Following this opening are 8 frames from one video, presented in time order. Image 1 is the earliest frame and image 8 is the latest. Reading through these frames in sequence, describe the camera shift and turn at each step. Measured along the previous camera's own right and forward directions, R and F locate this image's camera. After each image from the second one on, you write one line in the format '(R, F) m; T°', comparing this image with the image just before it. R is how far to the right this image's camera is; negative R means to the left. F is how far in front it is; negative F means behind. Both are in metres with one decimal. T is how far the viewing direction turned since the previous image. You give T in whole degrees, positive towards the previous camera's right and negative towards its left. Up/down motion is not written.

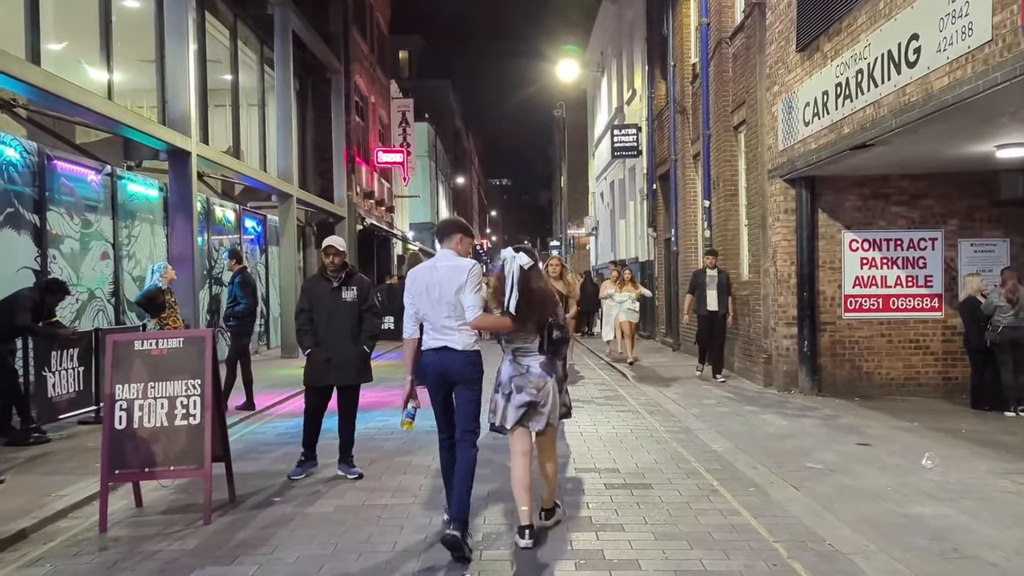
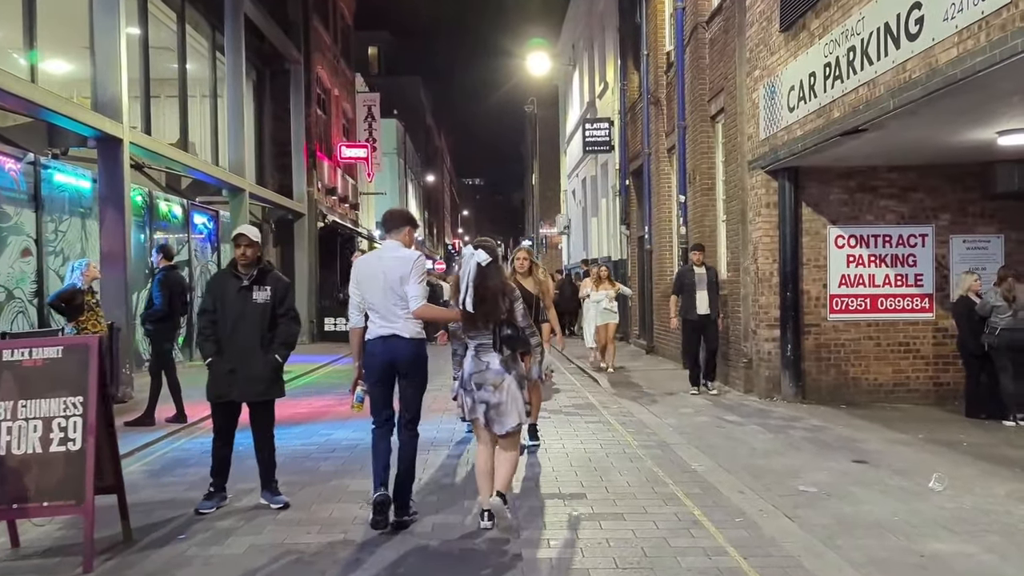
(+0.1, +0.8) m; +2°
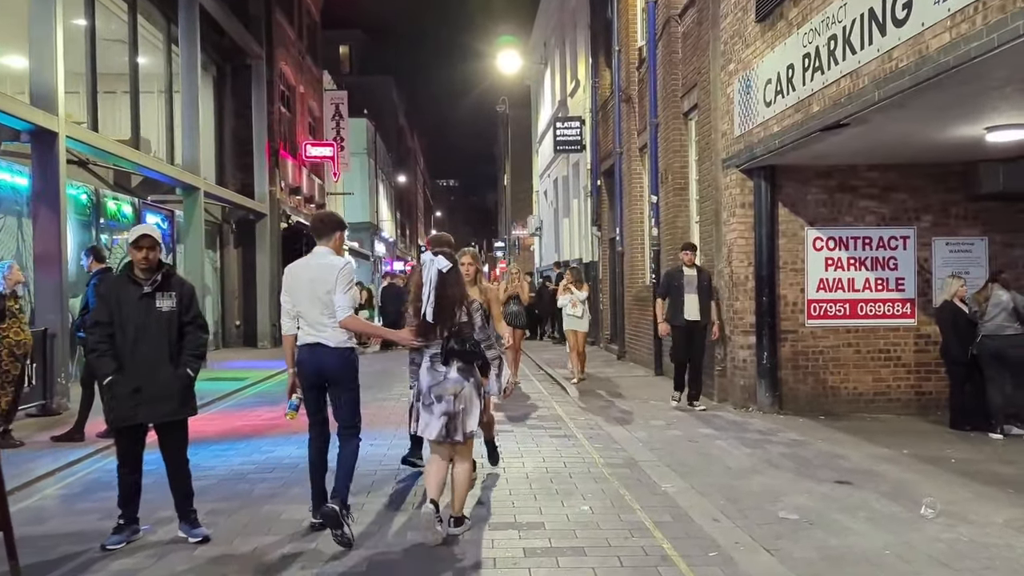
(+0.1, +0.6) m; +2°
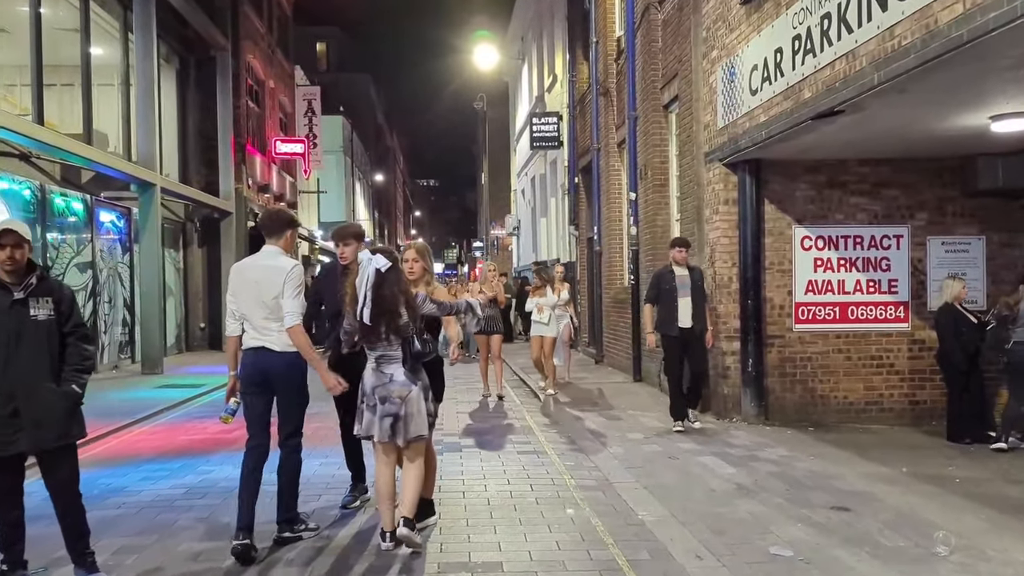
(+0.1, +0.7) m; +1°
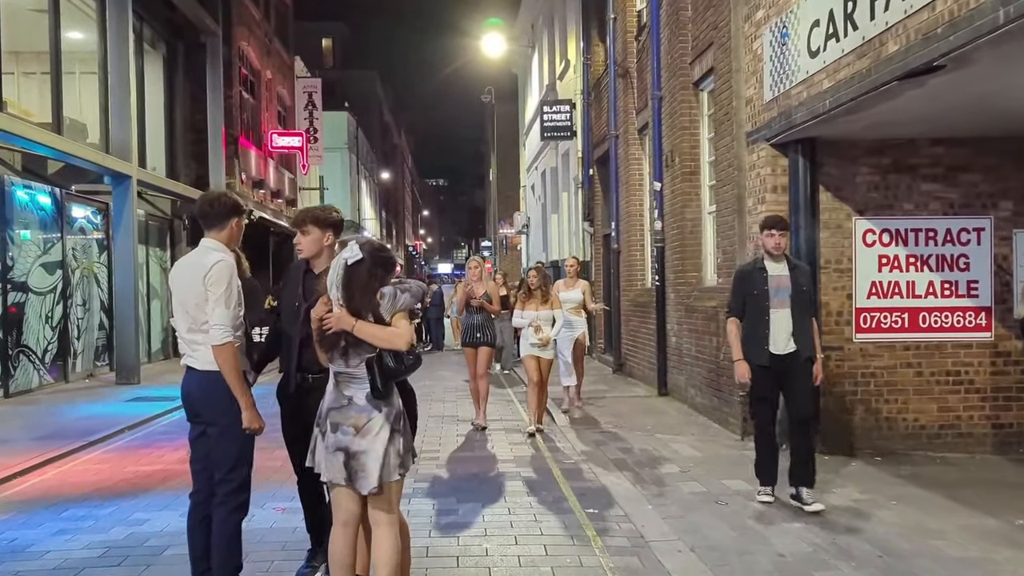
(0.0, +1.3) m; -1°
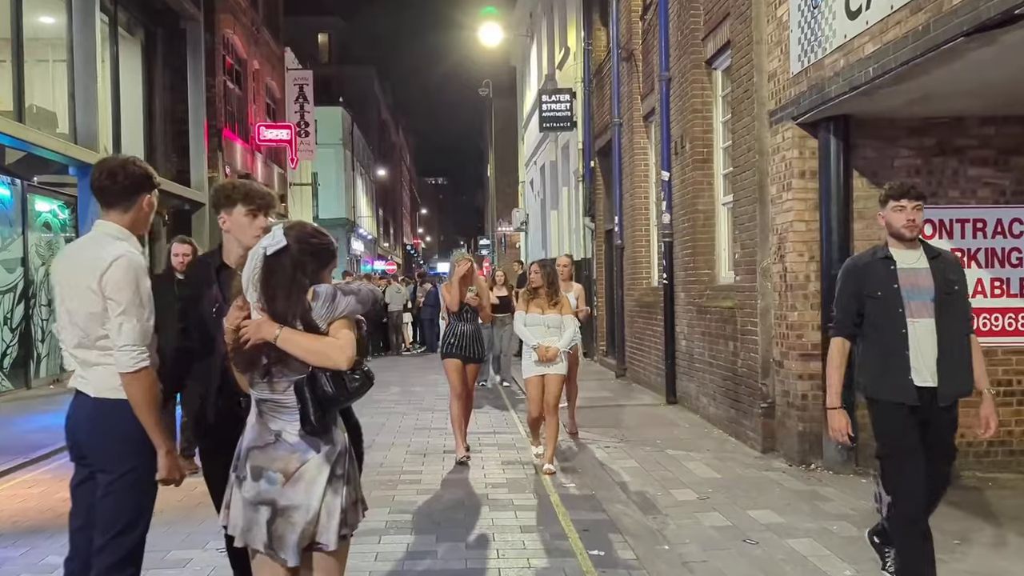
(+0.1, +0.9) m; 0°
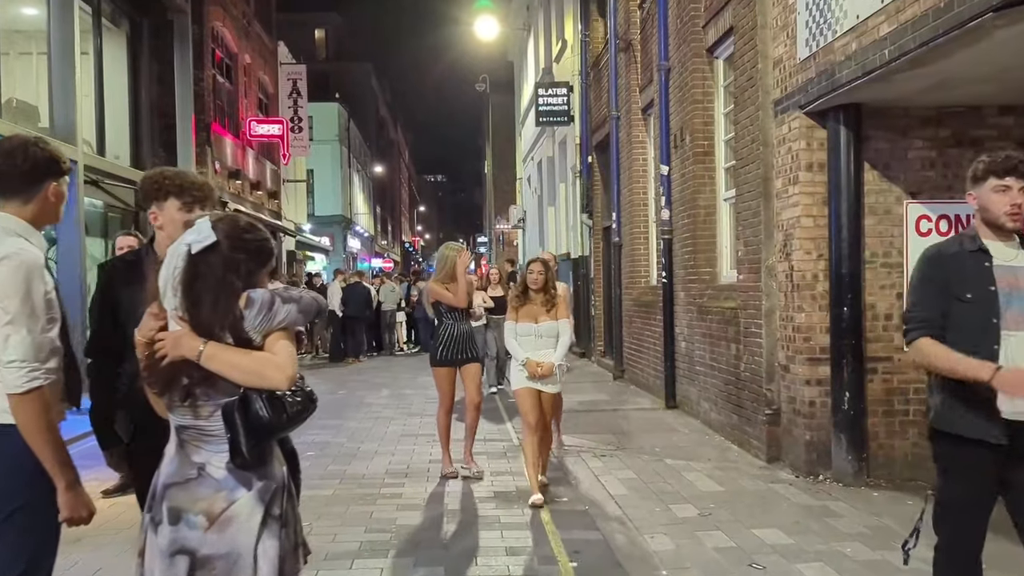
(+0.1, +0.4) m; 0°
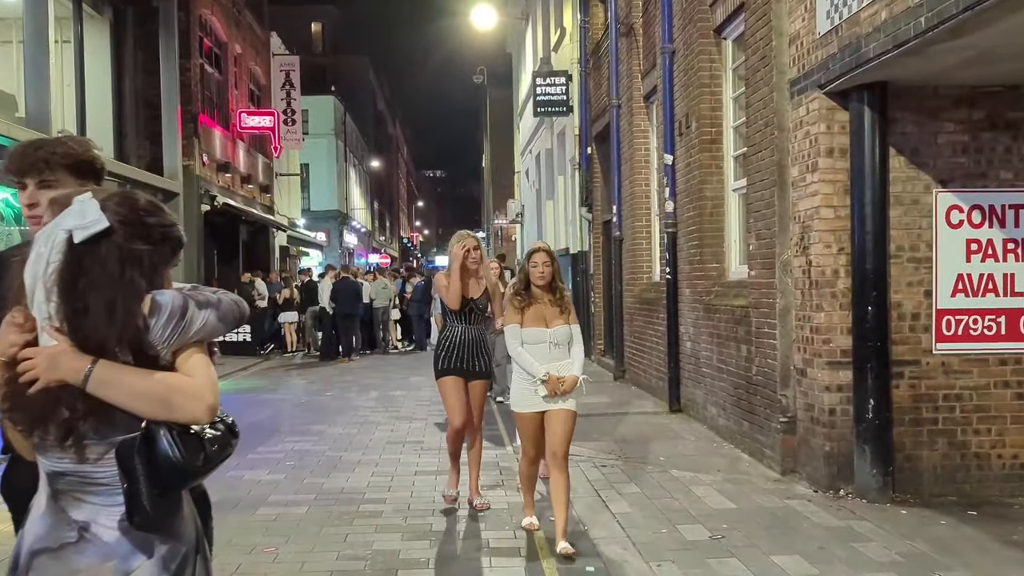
(0.0, +0.5) m; 0°
